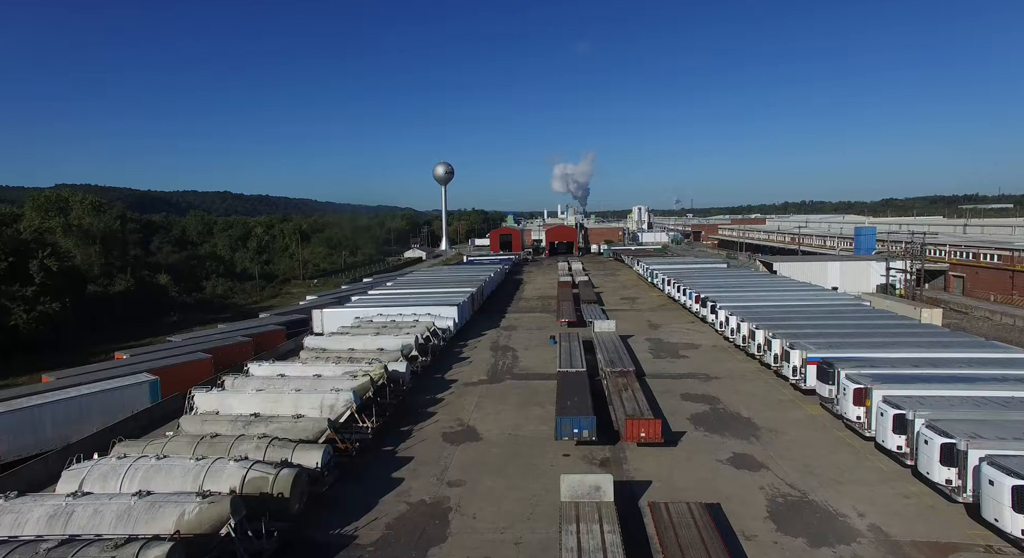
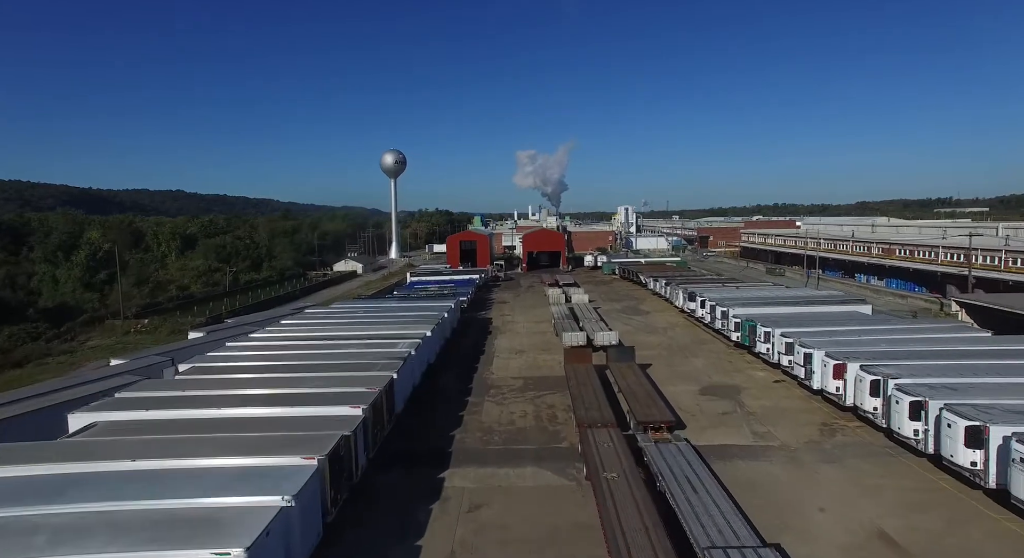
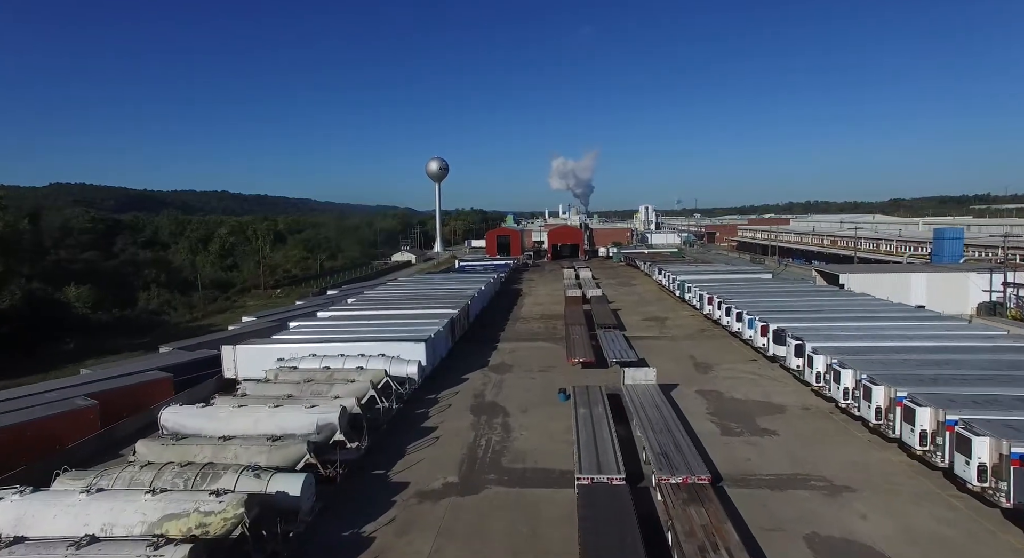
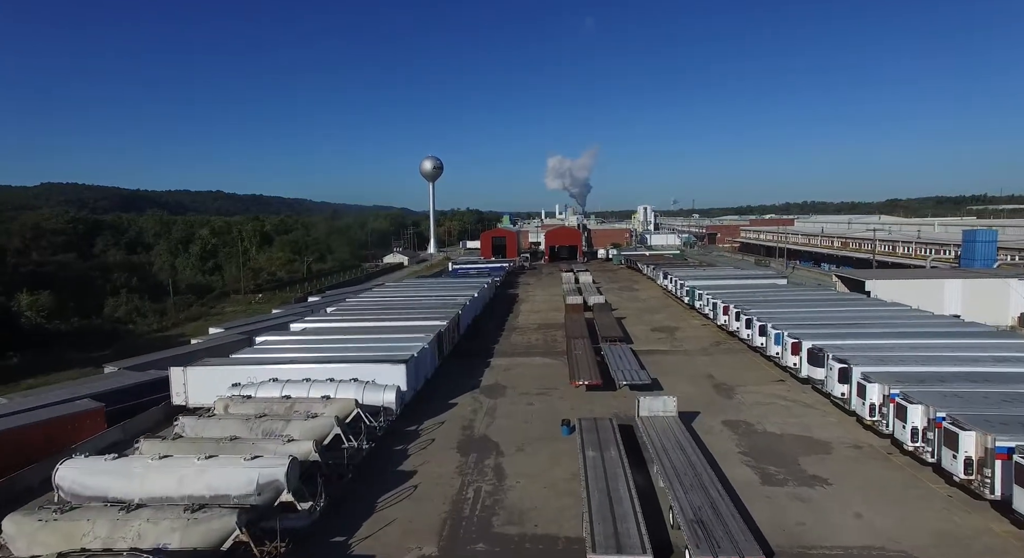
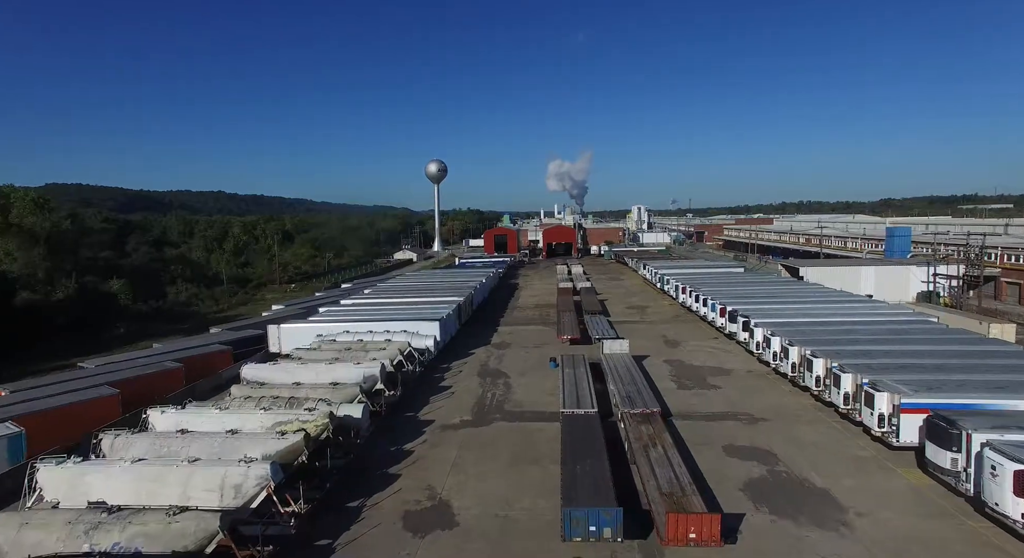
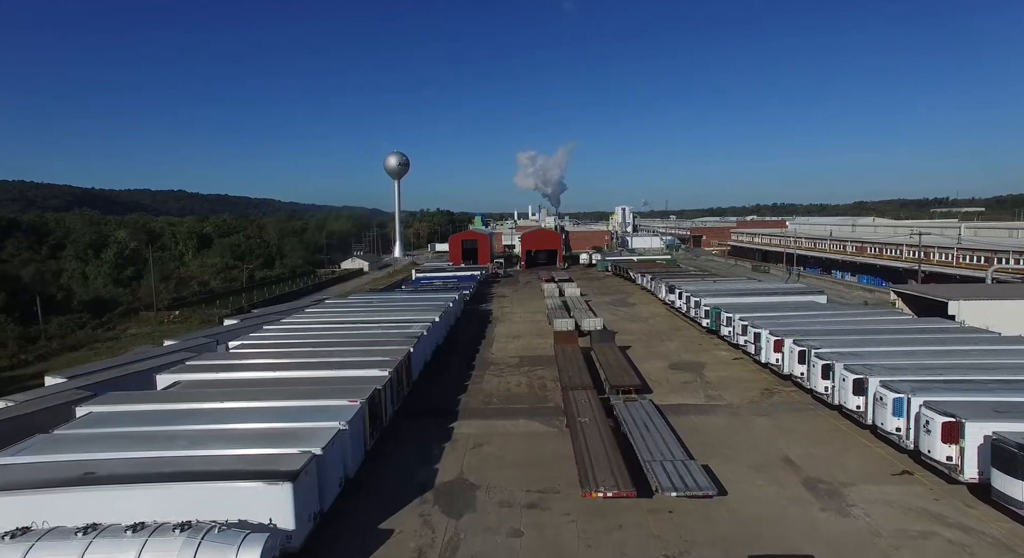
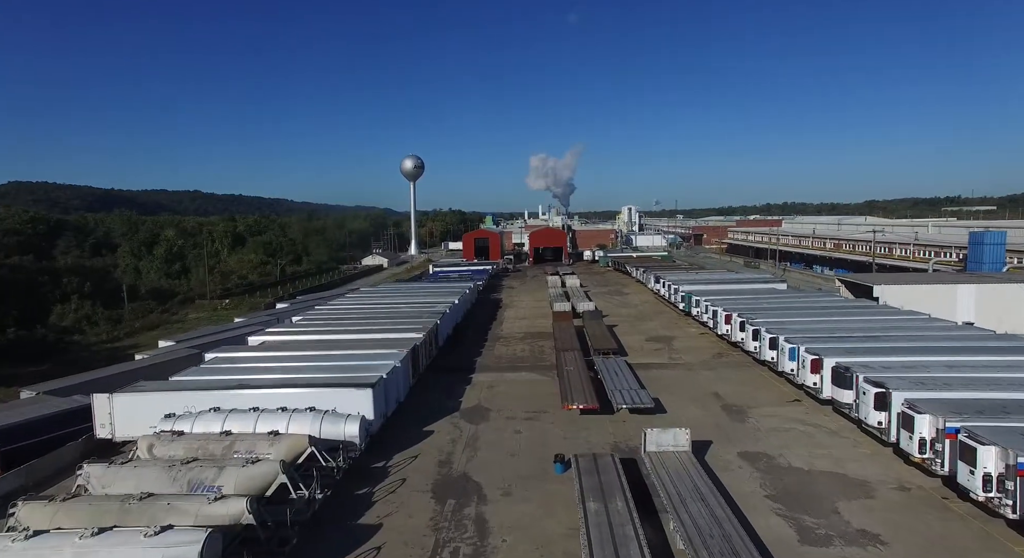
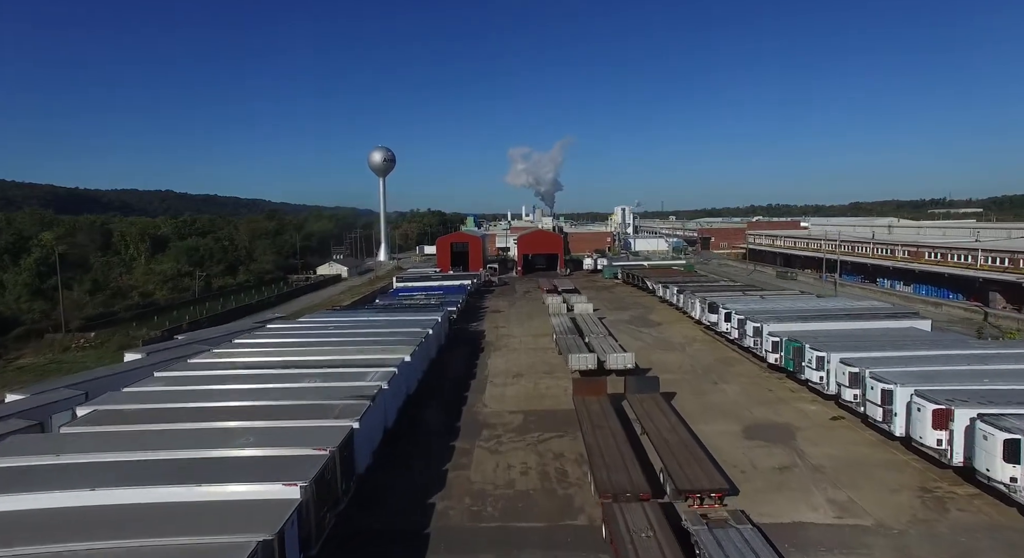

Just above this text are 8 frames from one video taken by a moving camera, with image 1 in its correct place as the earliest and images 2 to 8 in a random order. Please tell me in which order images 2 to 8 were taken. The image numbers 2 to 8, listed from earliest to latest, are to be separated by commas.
5, 3, 4, 7, 6, 2, 8
